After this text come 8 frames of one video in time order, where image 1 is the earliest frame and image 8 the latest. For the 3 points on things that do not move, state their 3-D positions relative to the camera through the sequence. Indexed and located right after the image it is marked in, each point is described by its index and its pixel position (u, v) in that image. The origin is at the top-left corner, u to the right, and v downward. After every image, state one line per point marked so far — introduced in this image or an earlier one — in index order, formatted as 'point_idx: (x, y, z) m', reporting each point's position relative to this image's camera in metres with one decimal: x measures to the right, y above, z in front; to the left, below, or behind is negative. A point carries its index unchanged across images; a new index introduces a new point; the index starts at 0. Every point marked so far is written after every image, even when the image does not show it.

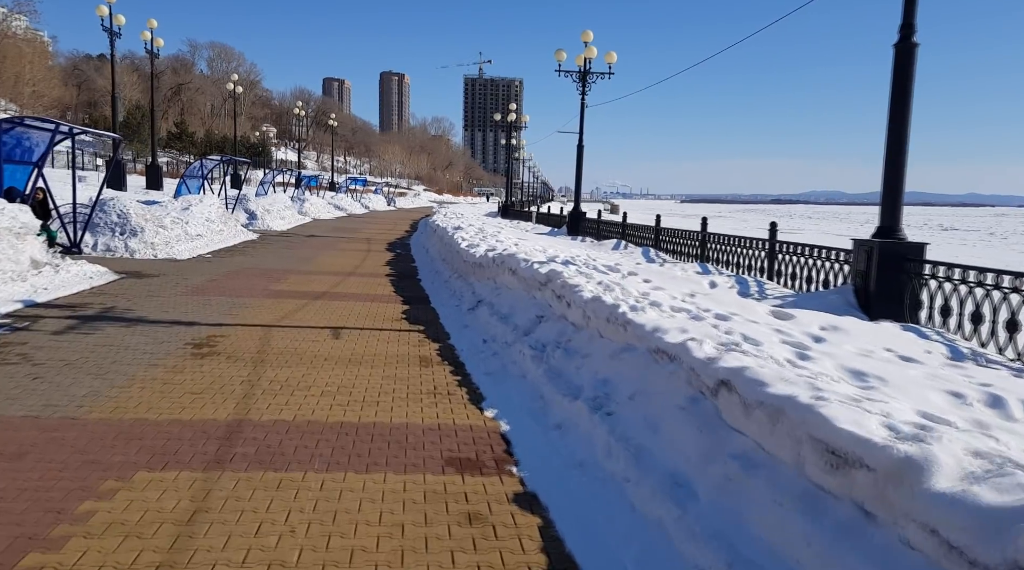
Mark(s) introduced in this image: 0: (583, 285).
0: (+0.7, 0.0, +7.6) m
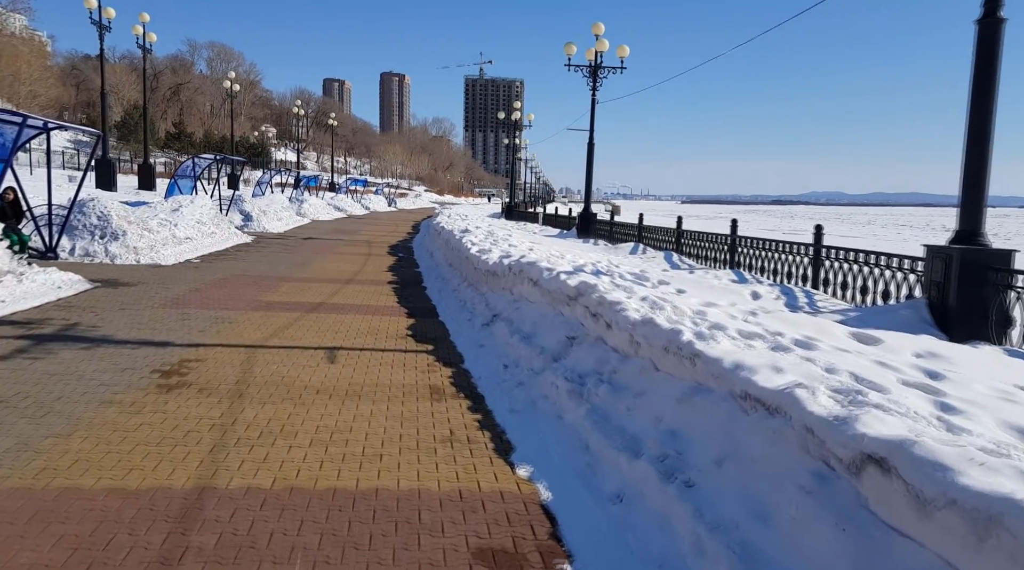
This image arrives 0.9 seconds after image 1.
0: (+0.9, -0.1, +6.4) m
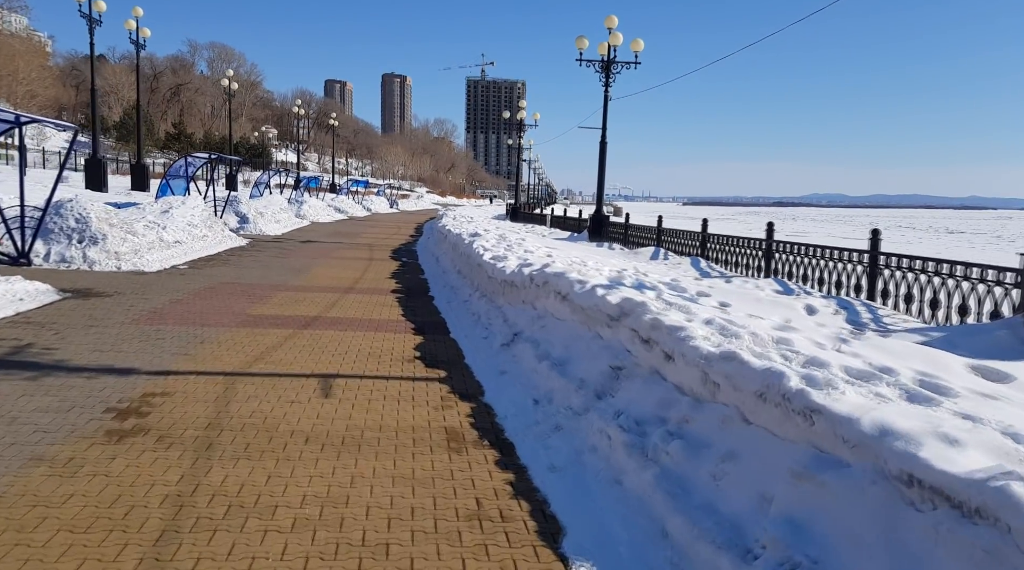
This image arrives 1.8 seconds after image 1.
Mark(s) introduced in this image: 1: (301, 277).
0: (+1.1, -0.2, +5.2) m
1: (-3.6, +0.1, +14.0) m
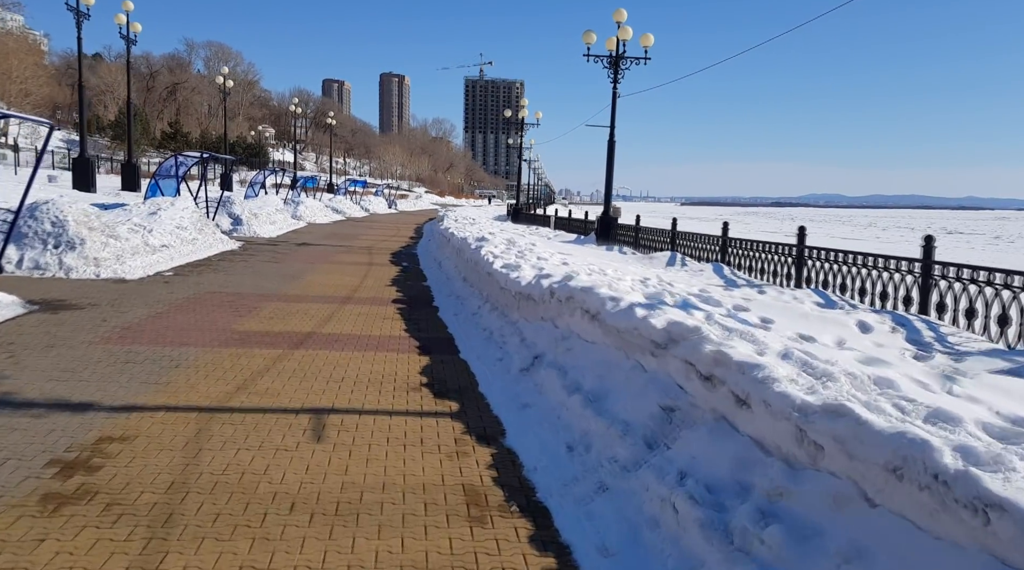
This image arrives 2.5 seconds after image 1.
0: (+1.3, -0.4, +4.2) m
1: (-3.4, 0.0, +13.1) m
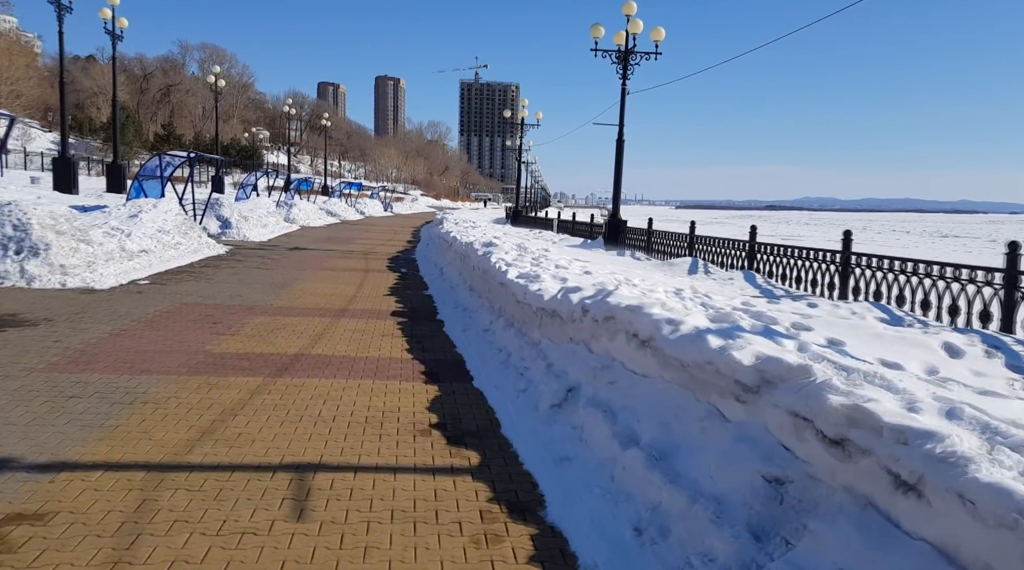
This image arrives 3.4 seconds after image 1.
0: (+1.5, -0.5, +3.0) m
1: (-3.3, -0.1, +11.8) m
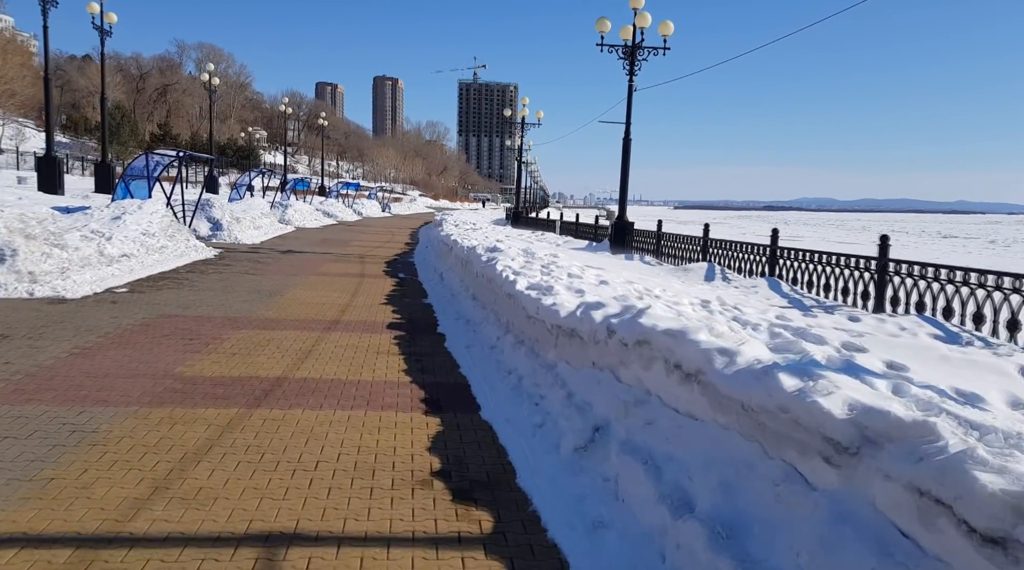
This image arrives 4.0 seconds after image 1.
0: (+1.6, -0.6, +2.1) m
1: (-3.2, -0.3, +10.9) m
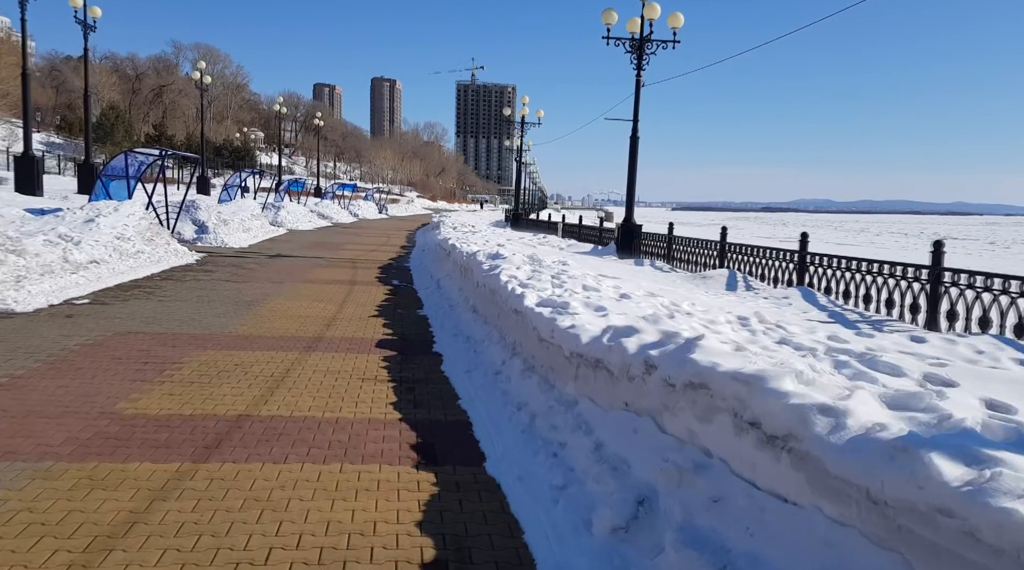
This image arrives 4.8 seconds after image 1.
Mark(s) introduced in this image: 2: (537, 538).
0: (+1.7, -0.7, +1.0) m
1: (-3.1, -0.4, +9.8) m
2: (+0.1, -1.1, +3.7) m
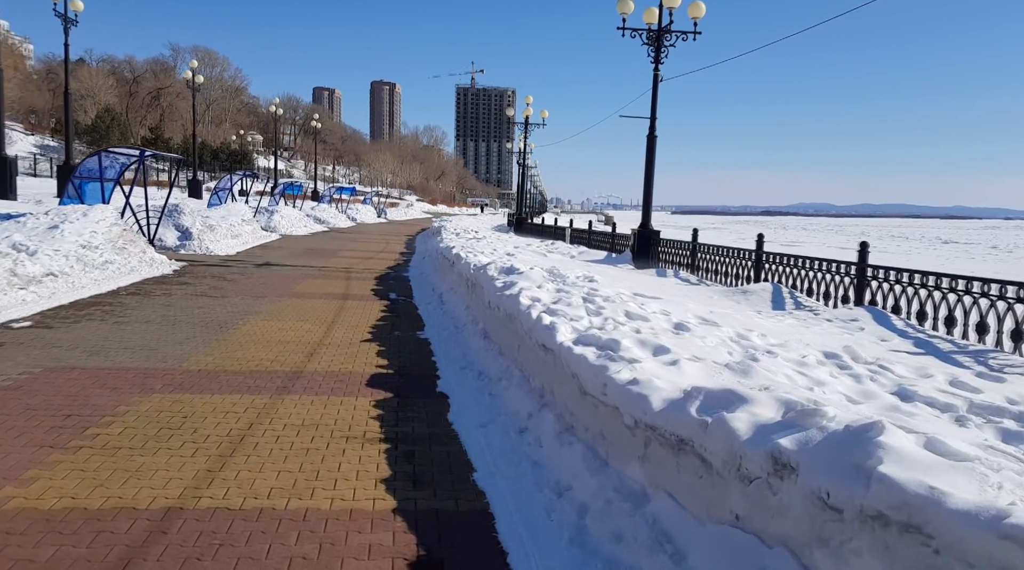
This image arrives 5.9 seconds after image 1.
0: (+1.9, -0.9, -0.6) m
1: (-3.0, -0.6, +8.2) m
2: (+0.3, -1.3, +2.2) m
